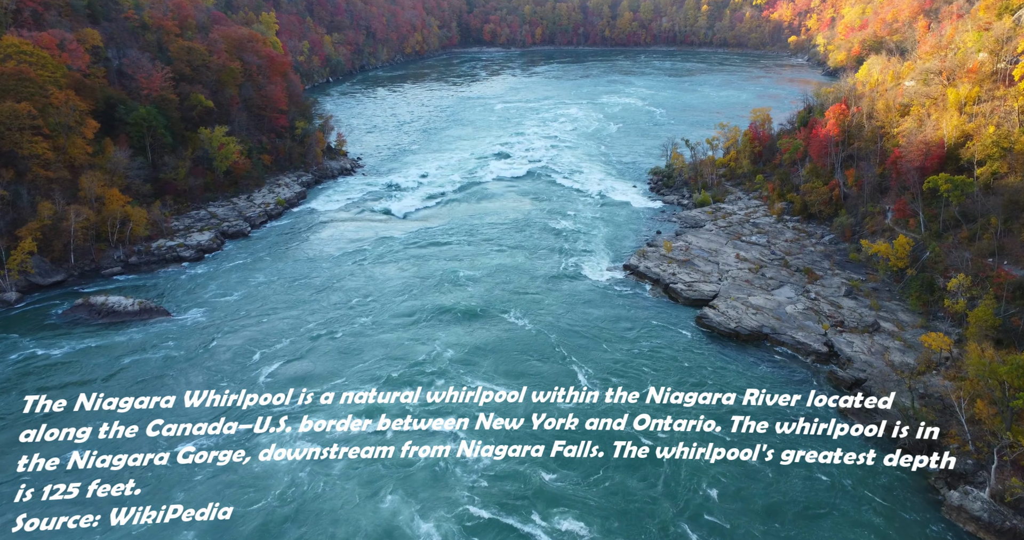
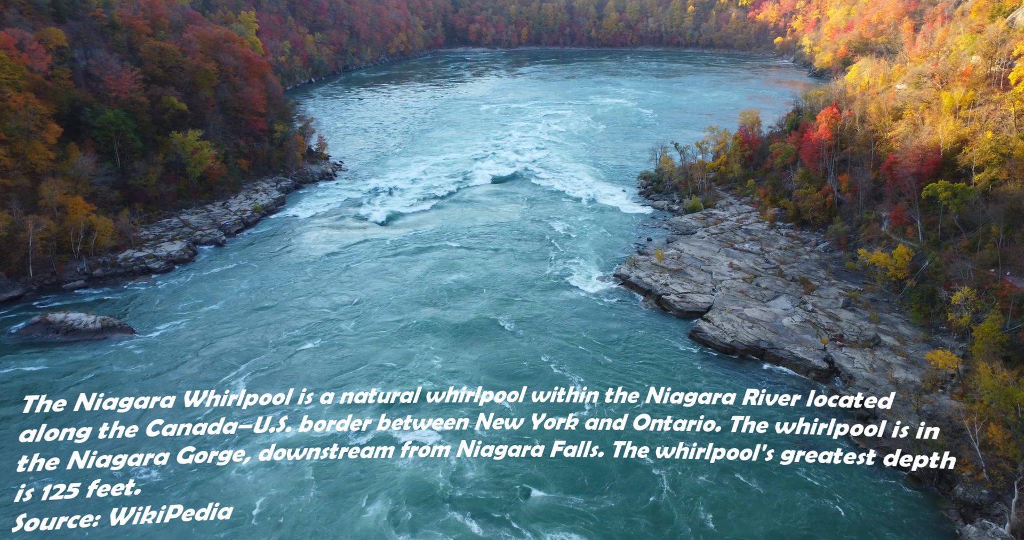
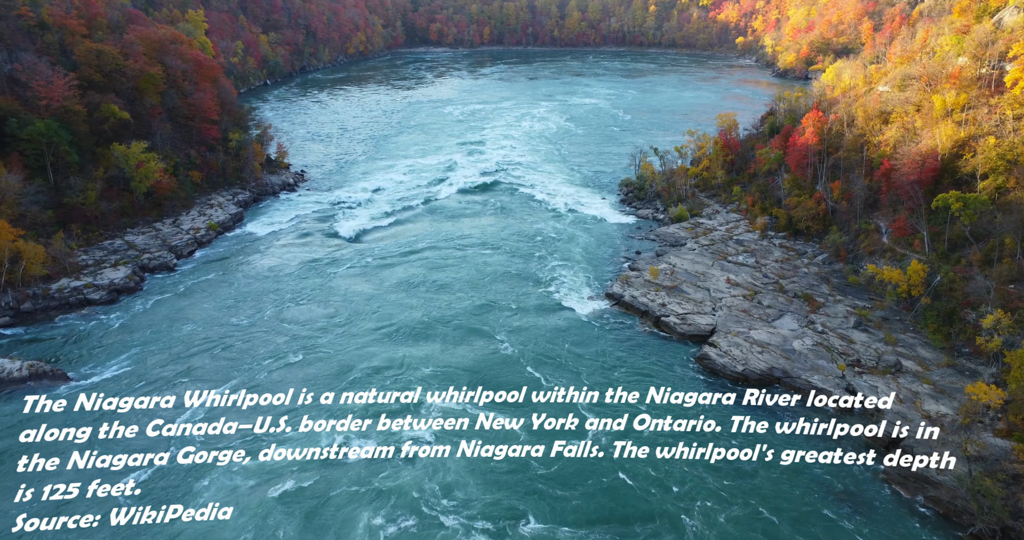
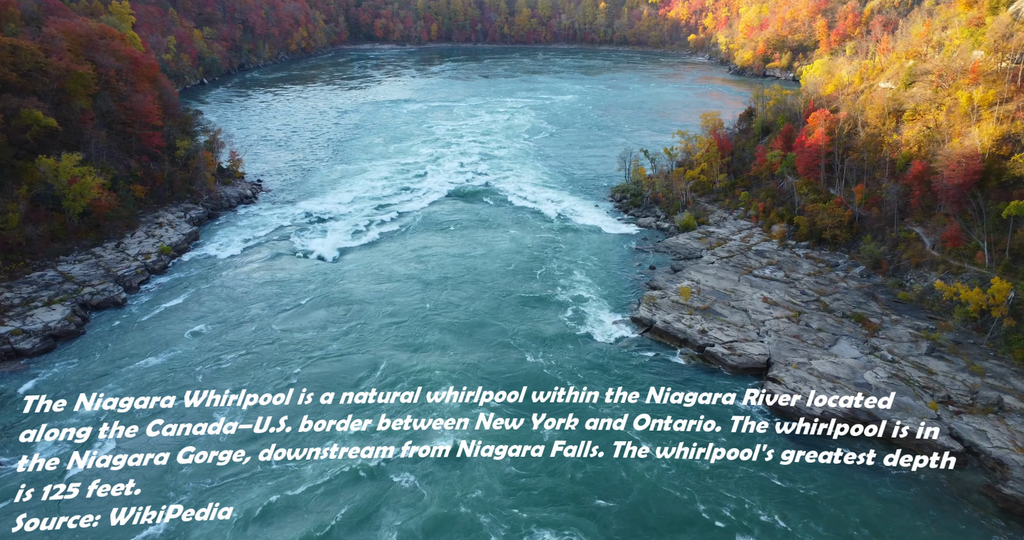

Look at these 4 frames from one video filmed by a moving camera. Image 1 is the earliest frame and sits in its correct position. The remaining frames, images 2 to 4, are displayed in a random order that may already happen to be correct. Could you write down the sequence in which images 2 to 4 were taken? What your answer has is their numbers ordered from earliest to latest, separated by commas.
2, 3, 4
